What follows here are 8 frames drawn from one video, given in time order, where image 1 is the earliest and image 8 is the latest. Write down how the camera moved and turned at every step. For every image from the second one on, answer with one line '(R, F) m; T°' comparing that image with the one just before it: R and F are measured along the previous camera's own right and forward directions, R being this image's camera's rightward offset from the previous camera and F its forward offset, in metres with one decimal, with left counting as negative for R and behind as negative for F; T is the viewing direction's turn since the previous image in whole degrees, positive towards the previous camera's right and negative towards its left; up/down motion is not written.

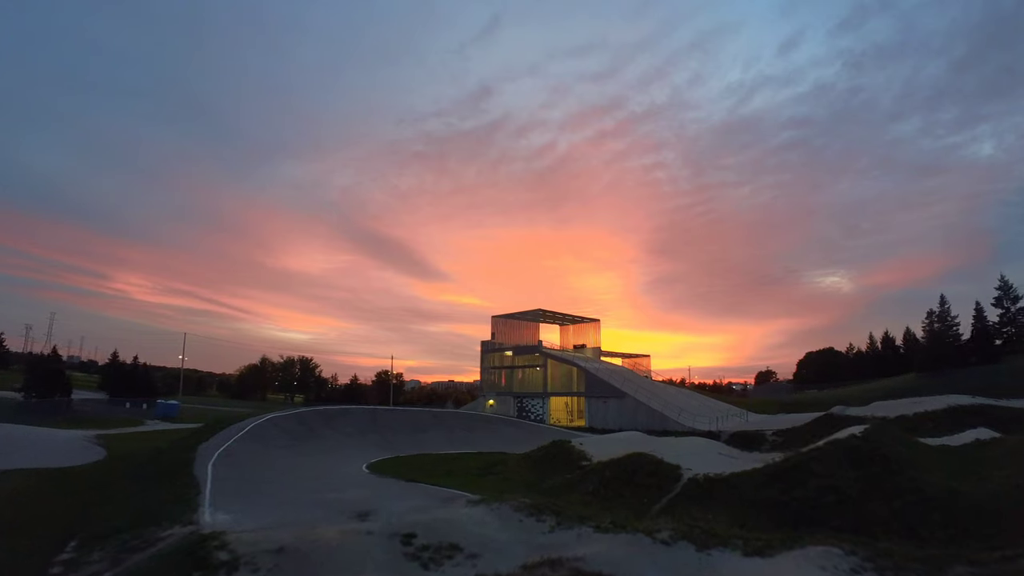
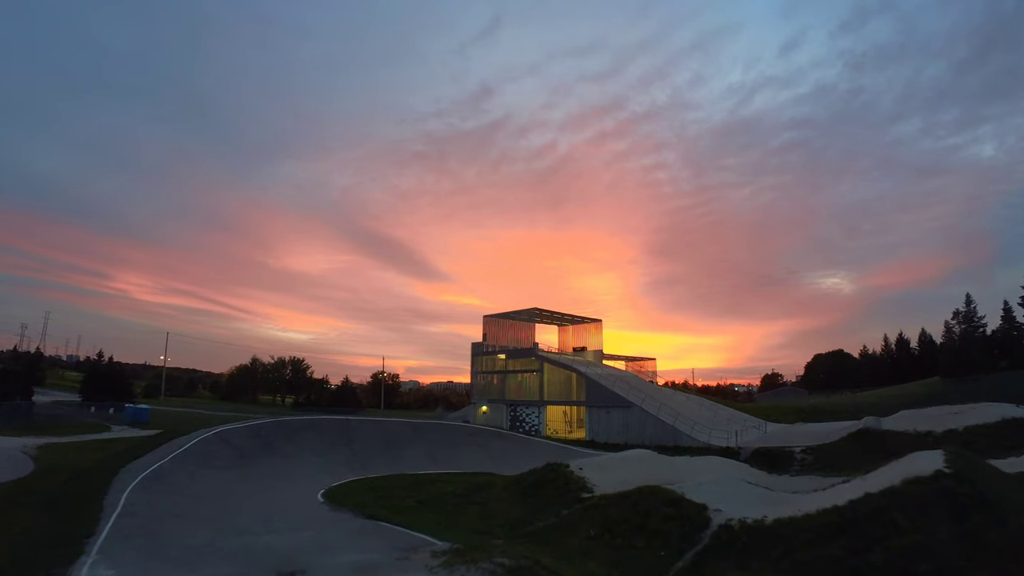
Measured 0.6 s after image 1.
(0.0, -5.9) m; 0°
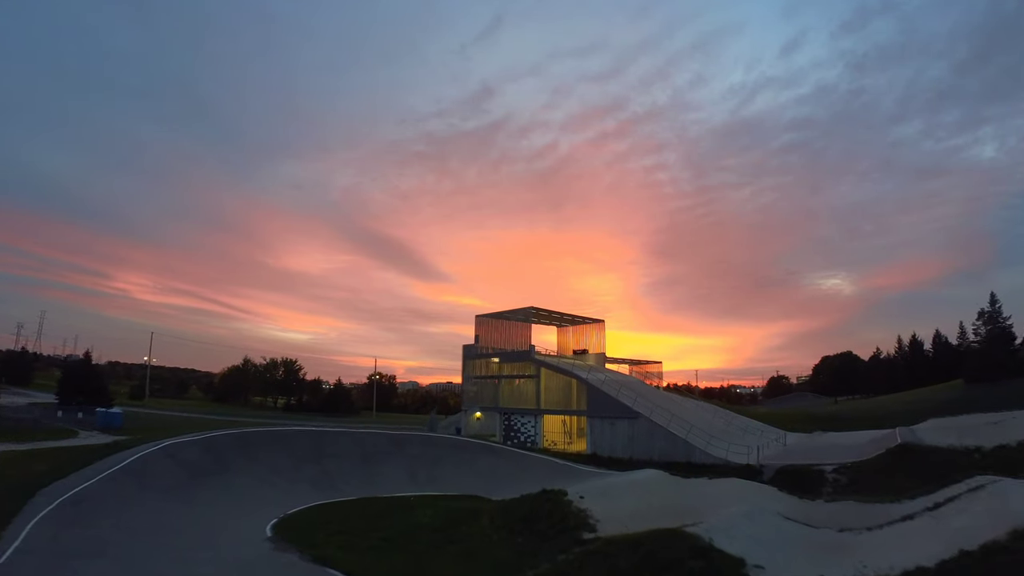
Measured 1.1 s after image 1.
(+0.4, +3.7) m; 0°
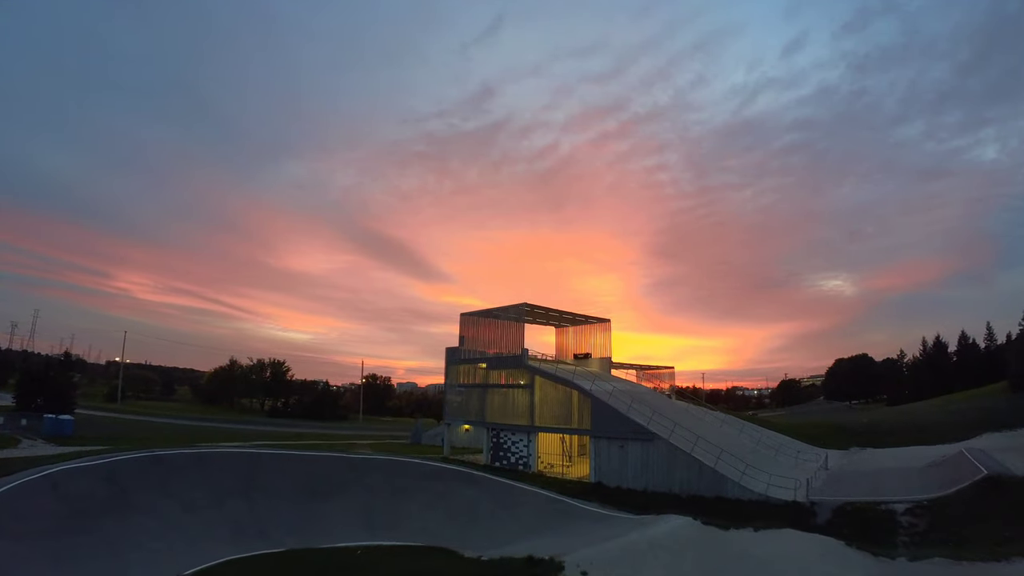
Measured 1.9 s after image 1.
(+0.6, +5.9) m; 0°
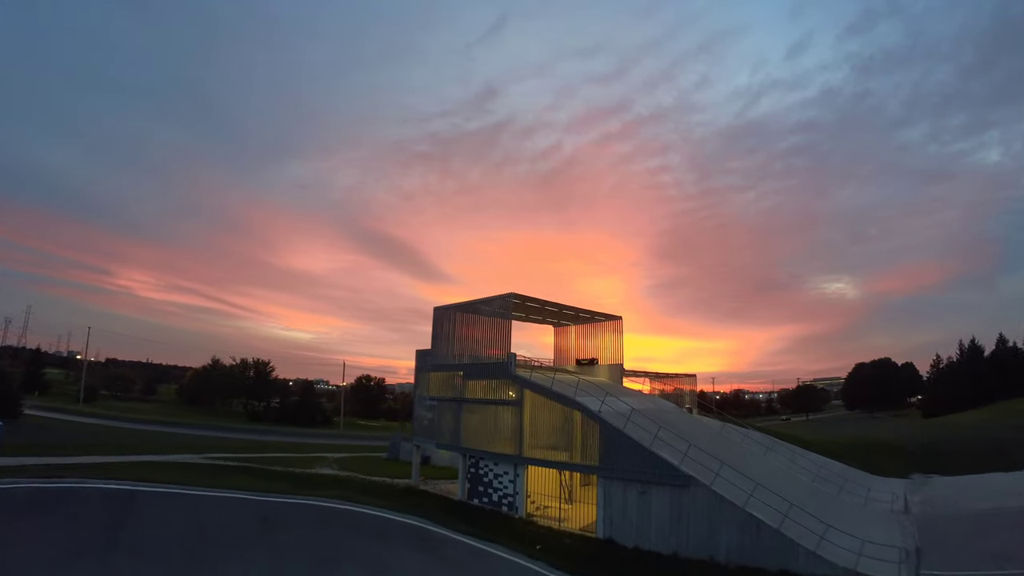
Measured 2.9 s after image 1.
(+0.8, +7.3) m; 0°
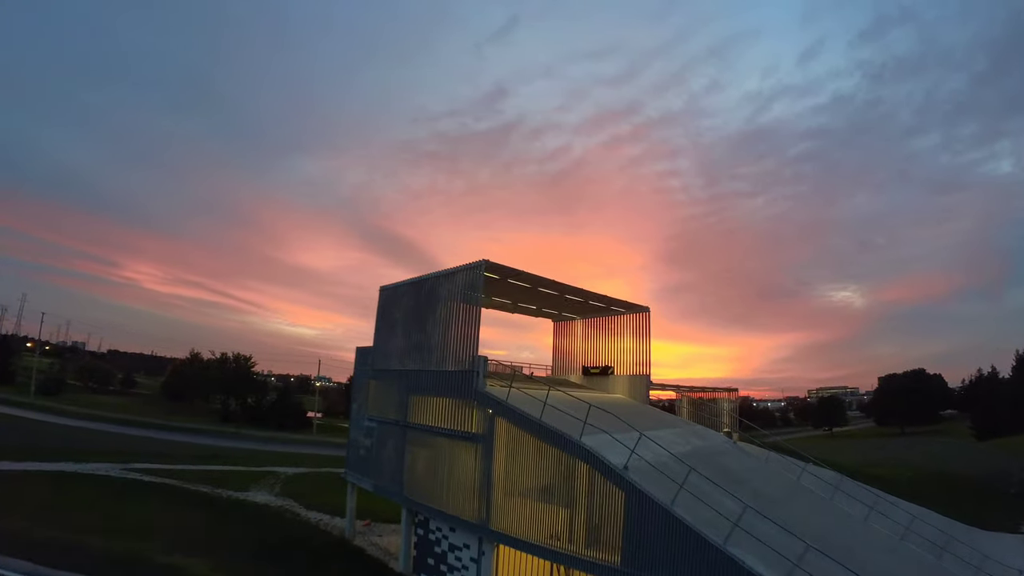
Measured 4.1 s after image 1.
(+0.9, +8.6) m; -1°
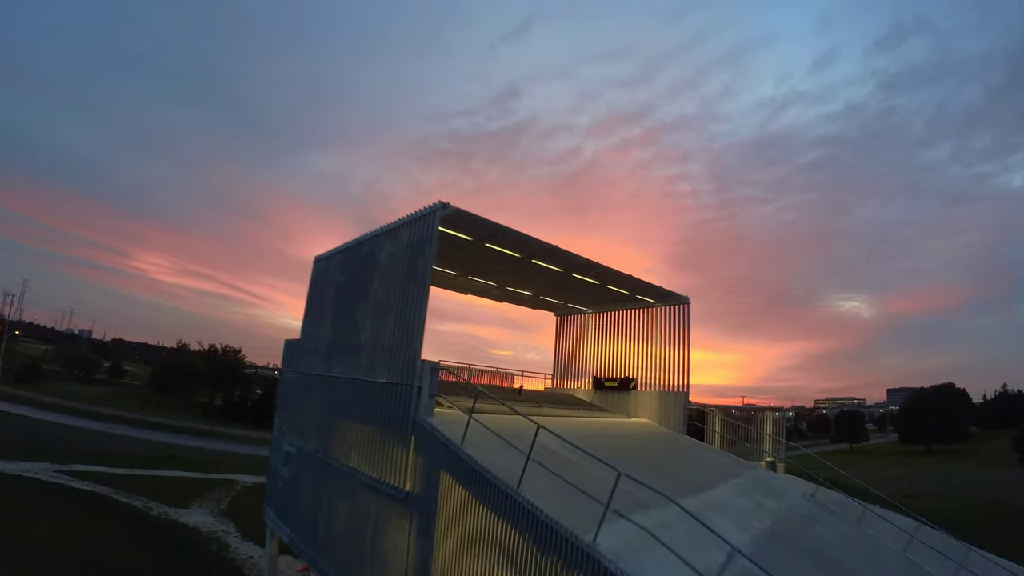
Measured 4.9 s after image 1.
(+0.5, +5.6) m; -1°
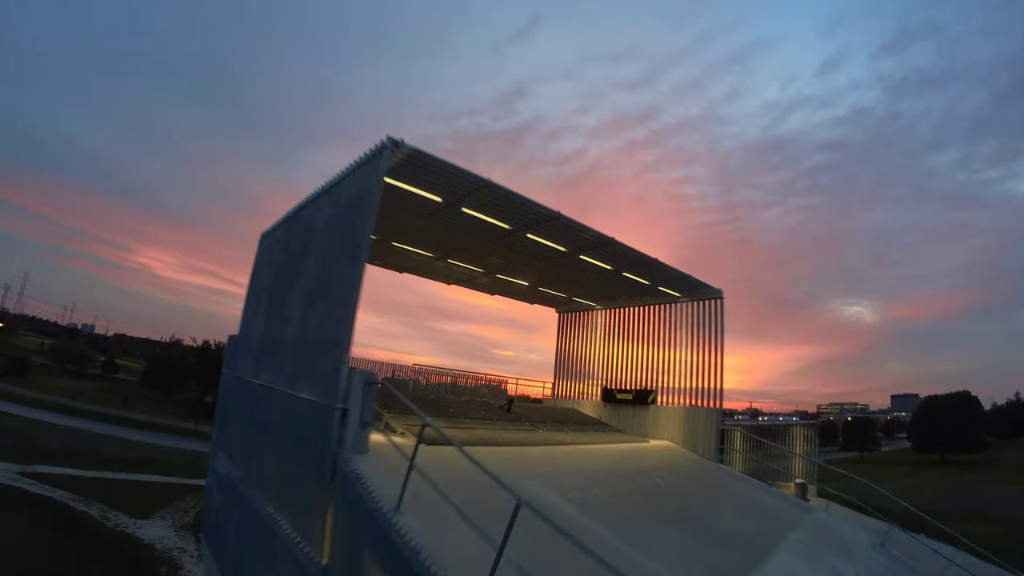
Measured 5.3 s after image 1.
(+0.2, +2.7) m; 0°
